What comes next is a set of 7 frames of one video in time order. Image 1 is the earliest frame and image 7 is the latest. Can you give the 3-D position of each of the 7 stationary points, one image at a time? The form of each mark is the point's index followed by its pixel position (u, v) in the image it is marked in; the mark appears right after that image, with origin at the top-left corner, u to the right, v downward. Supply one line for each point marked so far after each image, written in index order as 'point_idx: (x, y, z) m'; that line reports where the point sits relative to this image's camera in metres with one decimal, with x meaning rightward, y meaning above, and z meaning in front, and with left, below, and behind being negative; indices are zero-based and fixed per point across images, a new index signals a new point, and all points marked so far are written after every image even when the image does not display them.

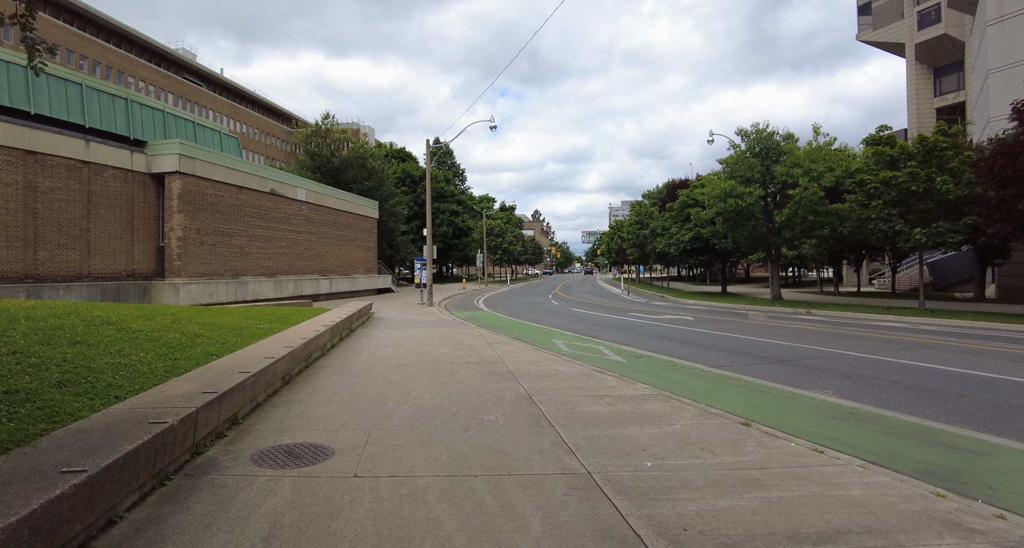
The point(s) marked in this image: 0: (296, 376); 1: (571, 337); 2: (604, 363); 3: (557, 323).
0: (-3.2, -1.5, +8.1) m
1: (+1.6, -1.7, +14.3) m
2: (+1.7, -1.7, +10.4) m
3: (+1.5, -1.6, +18.4) m
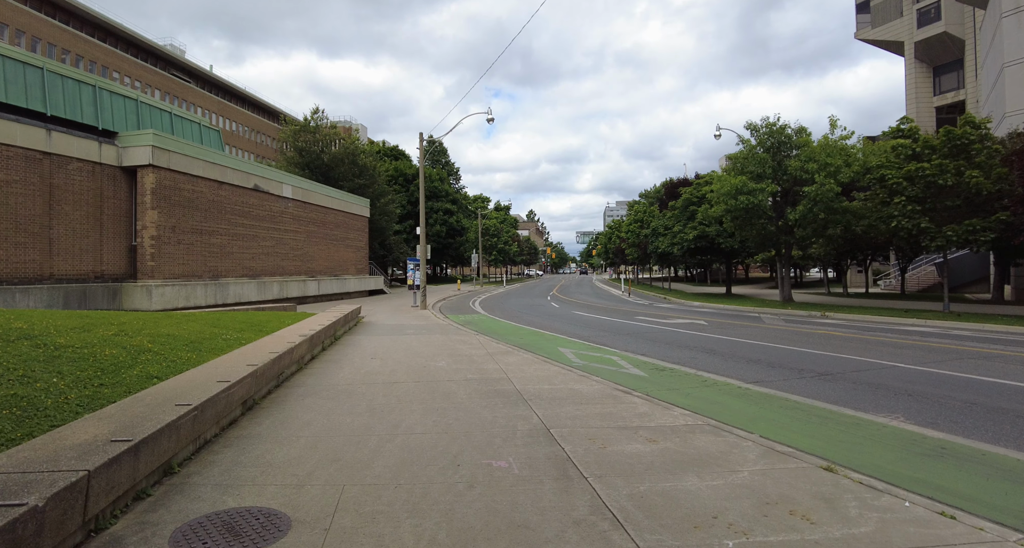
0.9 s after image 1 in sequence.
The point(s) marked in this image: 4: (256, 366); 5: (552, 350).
0: (-3.1, -1.5, +6.7) m
1: (+1.6, -1.7, +13.0) m
2: (+1.8, -1.7, +9.0) m
3: (+1.5, -1.6, +17.1) m
4: (-3.1, -1.1, +6.7) m
5: (+0.9, -1.7, +12.1) m
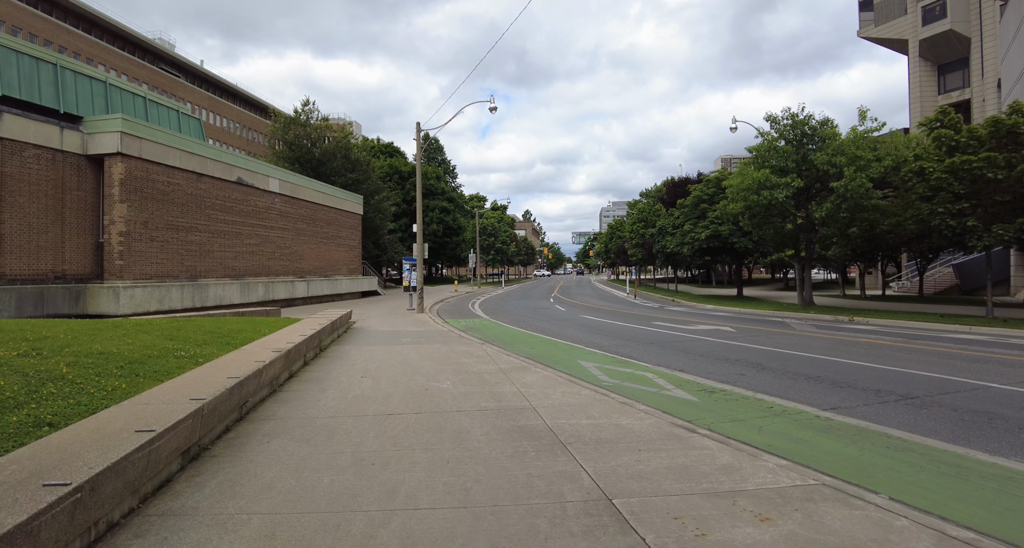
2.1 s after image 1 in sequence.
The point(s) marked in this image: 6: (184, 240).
0: (-2.7, -1.6, +5.0) m
1: (+1.9, -1.7, +11.3) m
2: (+2.1, -1.7, +7.4) m
3: (+1.8, -1.7, +15.4) m
4: (-2.8, -1.1, +5.0) m
5: (+1.1, -1.7, +10.4) m
6: (-11.4, +1.2, +19.3) m
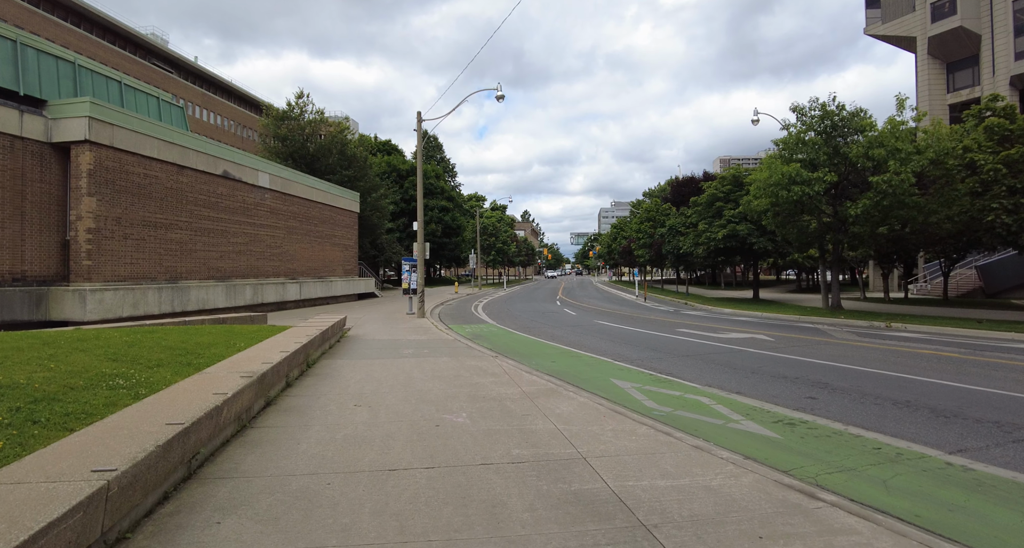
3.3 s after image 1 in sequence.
0: (-2.3, -1.6, +3.4) m
1: (+2.2, -1.8, +9.7) m
2: (+2.5, -1.8, +5.7) m
3: (+2.1, -1.7, +13.7) m
4: (-2.4, -1.2, +3.4) m
5: (+1.5, -1.8, +8.8) m
6: (-11.0, +1.1, +17.6) m
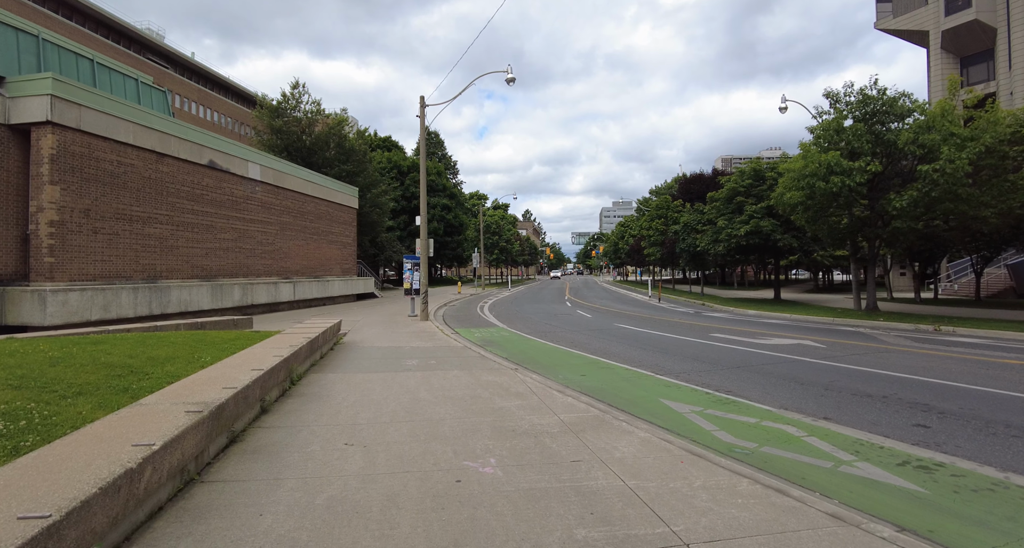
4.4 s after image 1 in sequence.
0: (-1.9, -1.6, +1.7) m
1: (+2.6, -1.7, +8.0) m
2: (+2.9, -1.8, +4.0) m
3: (+2.5, -1.7, +12.0) m
4: (-2.0, -1.1, +1.7) m
5: (+1.9, -1.7, +7.1) m
6: (-10.7, +1.2, +15.9) m
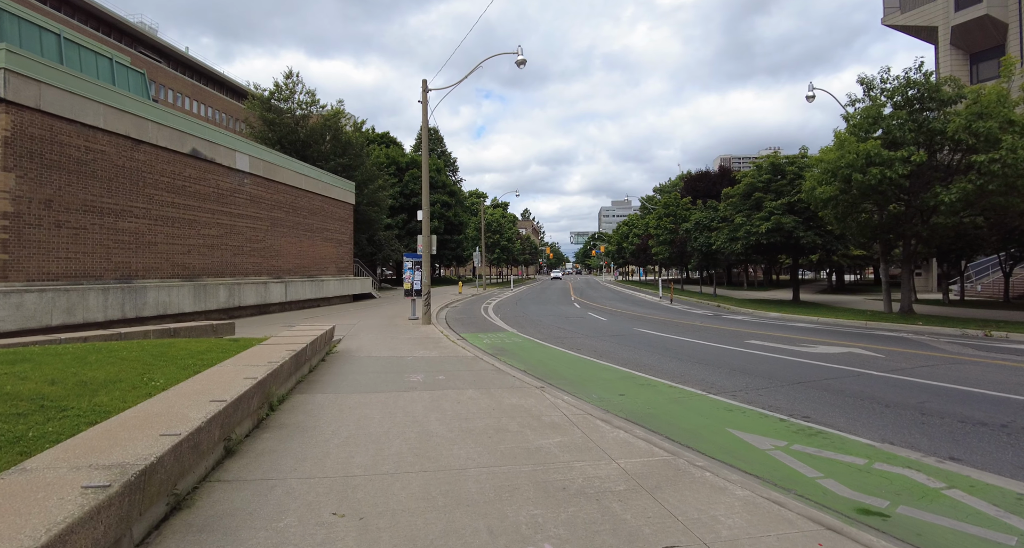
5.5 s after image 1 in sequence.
0: (-1.5, -1.5, +0.1) m
1: (+3.0, -1.7, +6.5) m
2: (+3.3, -1.8, +2.5) m
3: (+2.9, -1.7, +10.5) m
4: (-1.6, -1.1, +0.1) m
5: (+2.3, -1.7, +5.5) m
6: (-10.3, +1.2, +14.3) m
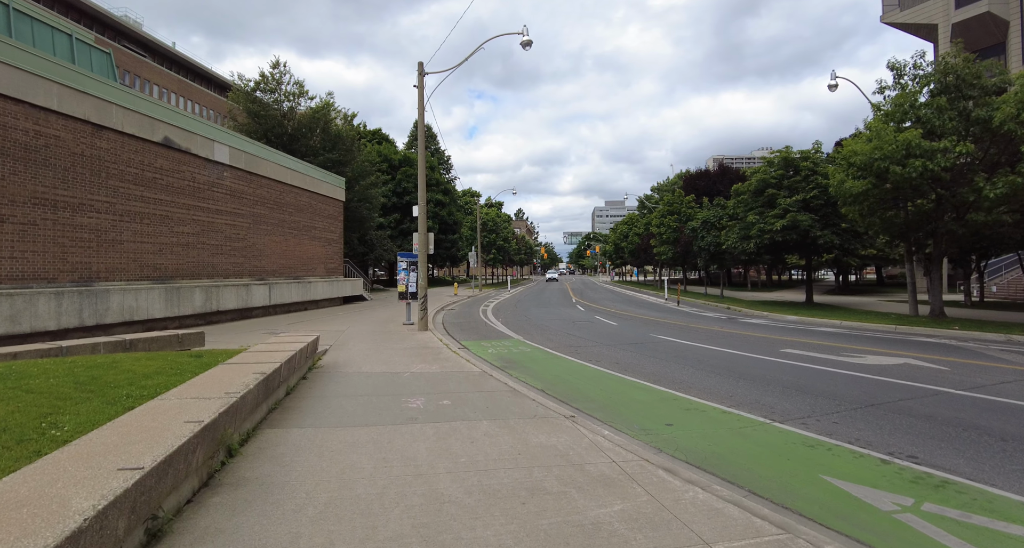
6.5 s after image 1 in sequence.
0: (-1.2, -1.6, -1.4) m
1: (+3.3, -1.8, +5.0) m
2: (+3.7, -1.8, +1.1) m
3: (+3.1, -1.7, +9.1) m
4: (-1.2, -1.2, -1.4) m
5: (+2.6, -1.7, +4.1) m
6: (-10.1, +1.2, +12.6) m
